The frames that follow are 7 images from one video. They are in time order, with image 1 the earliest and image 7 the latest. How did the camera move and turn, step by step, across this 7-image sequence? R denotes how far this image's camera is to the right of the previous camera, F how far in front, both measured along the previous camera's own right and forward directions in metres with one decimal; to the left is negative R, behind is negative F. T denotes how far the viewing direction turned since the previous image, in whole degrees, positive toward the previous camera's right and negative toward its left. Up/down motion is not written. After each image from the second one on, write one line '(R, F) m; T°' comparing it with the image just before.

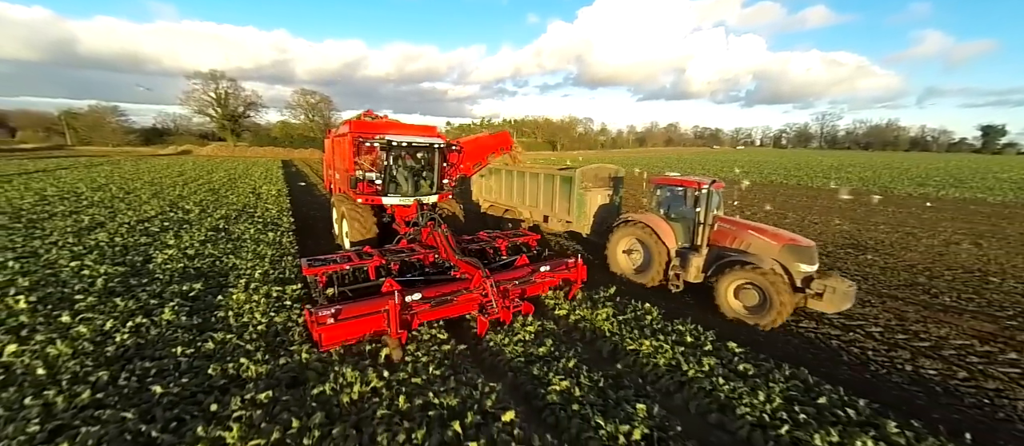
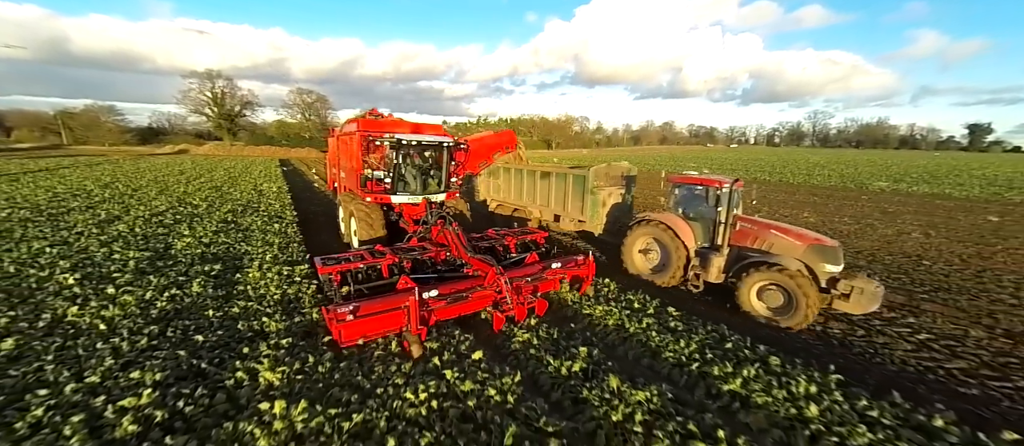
(-0.3, -0.1) m; 0°
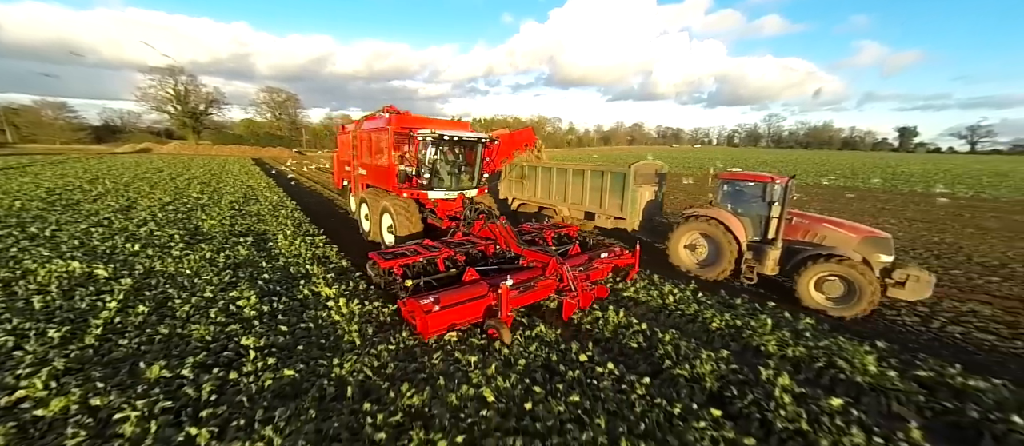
(-0.9, -0.8) m; +4°
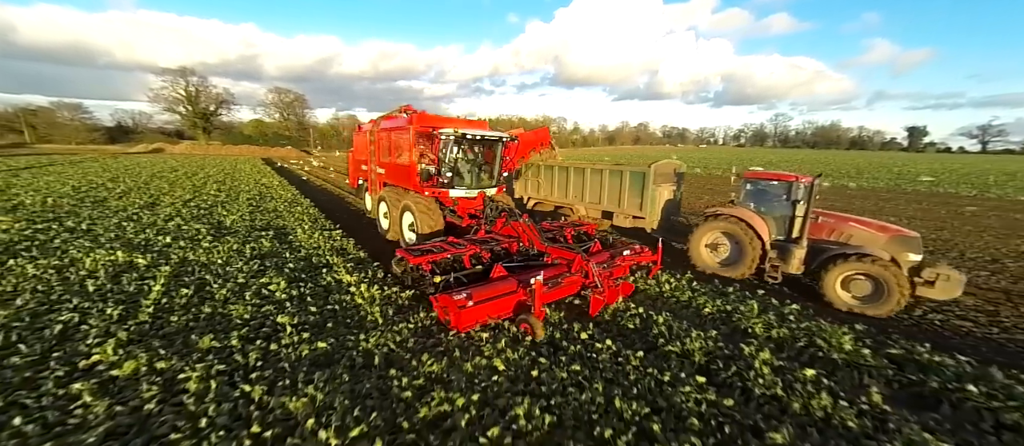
(-1.0, +0.7) m; -1°
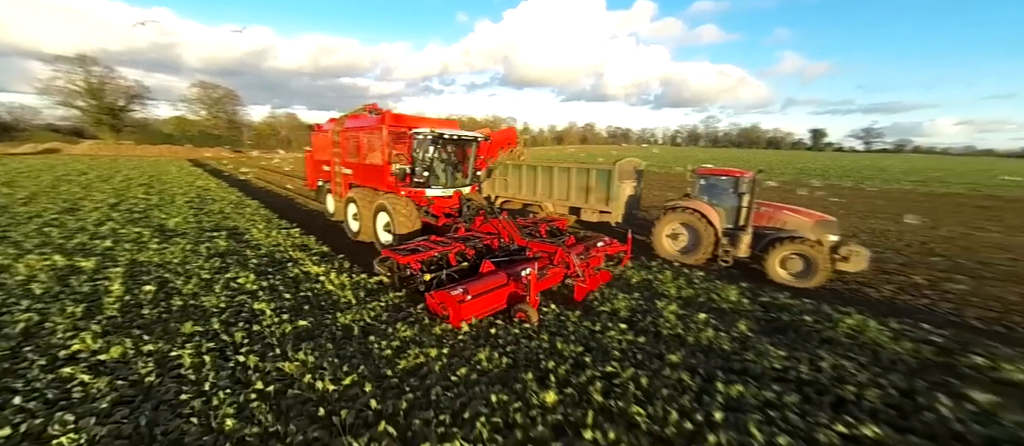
(-0.1, -0.8) m; +8°
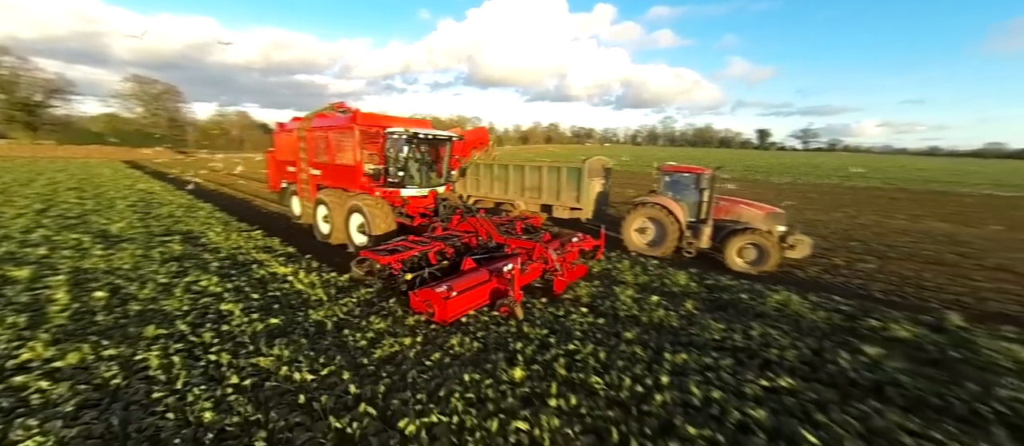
(0.0, -0.3) m; +5°
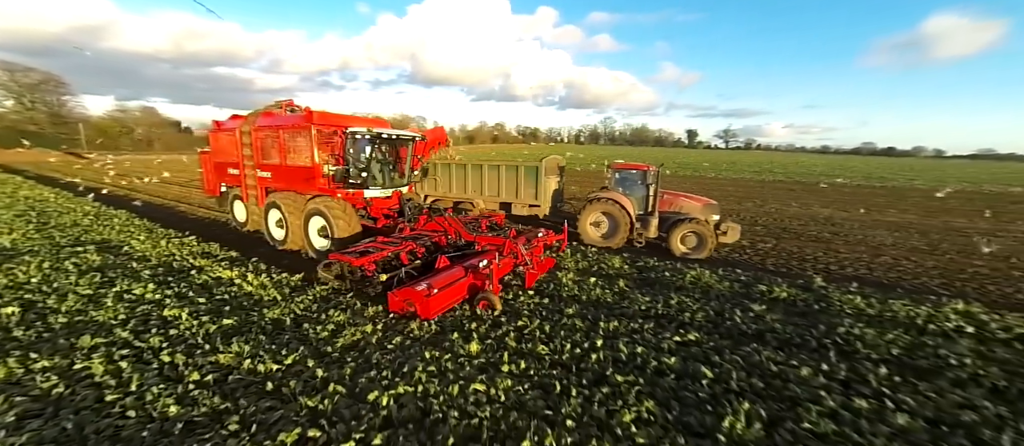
(0.0, -0.5) m; +8°
